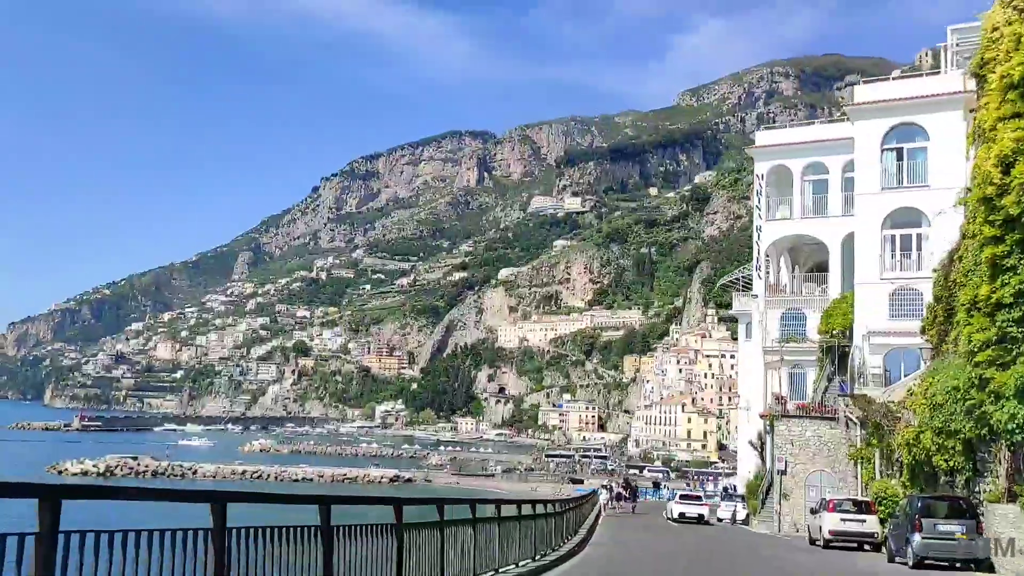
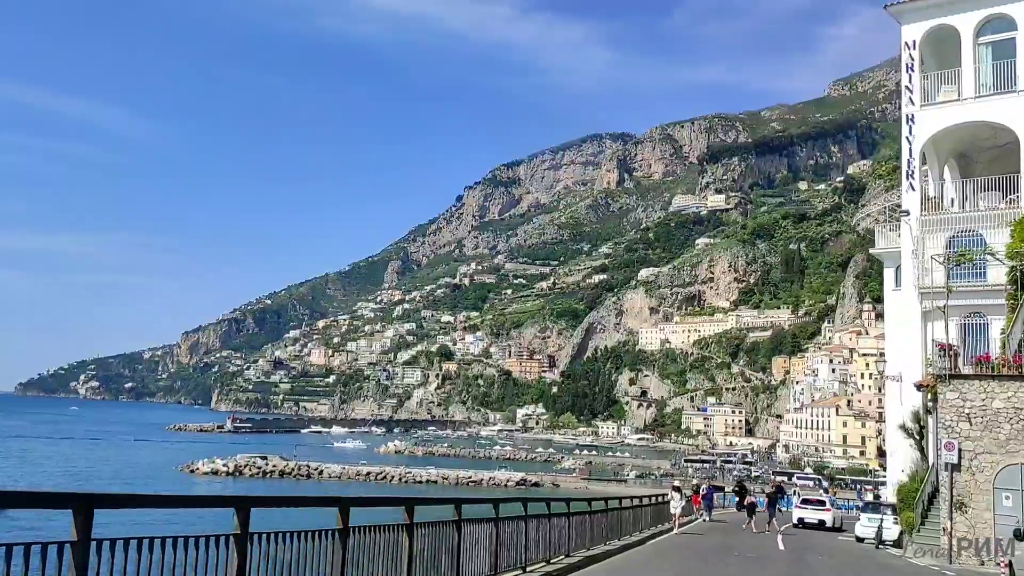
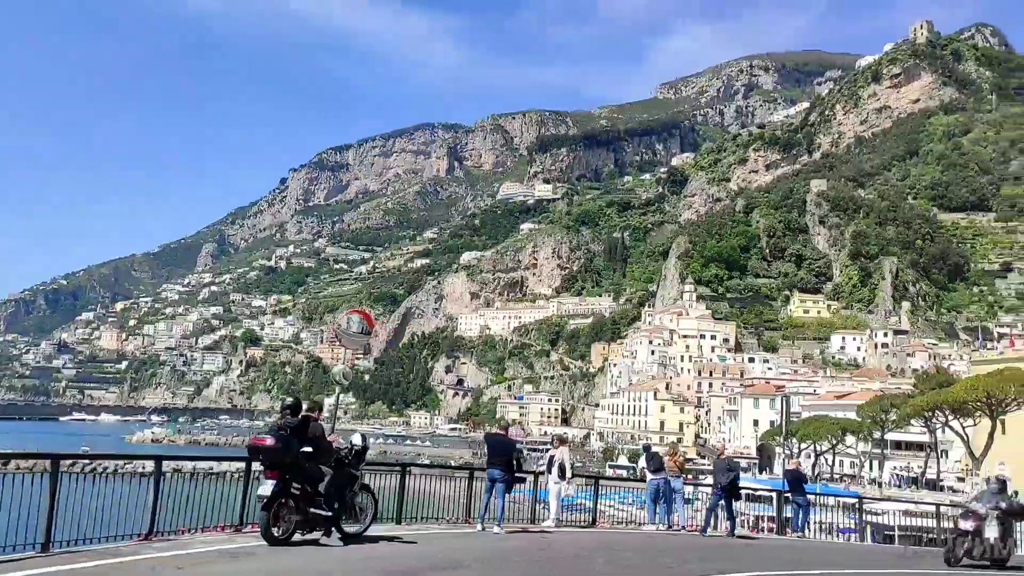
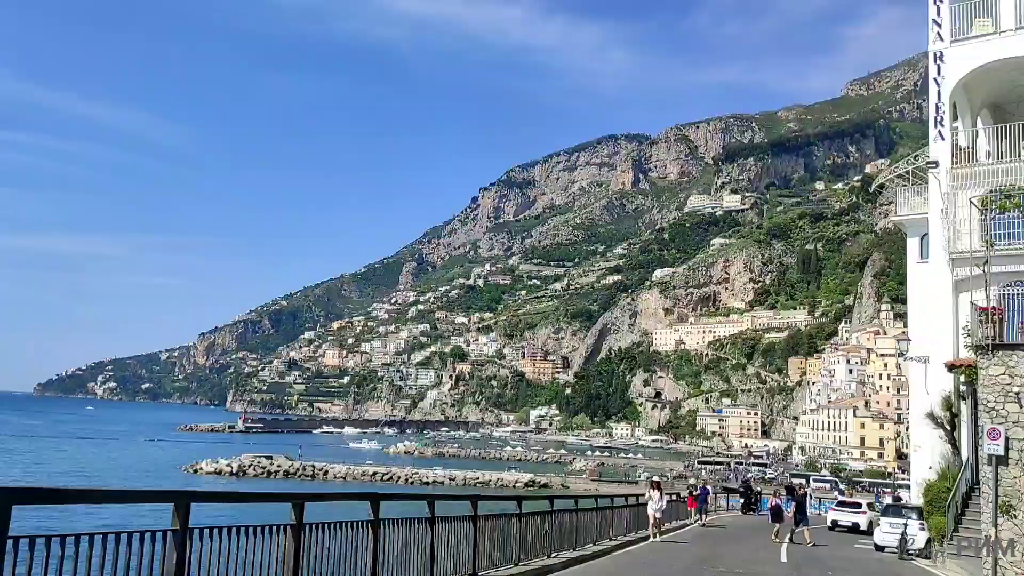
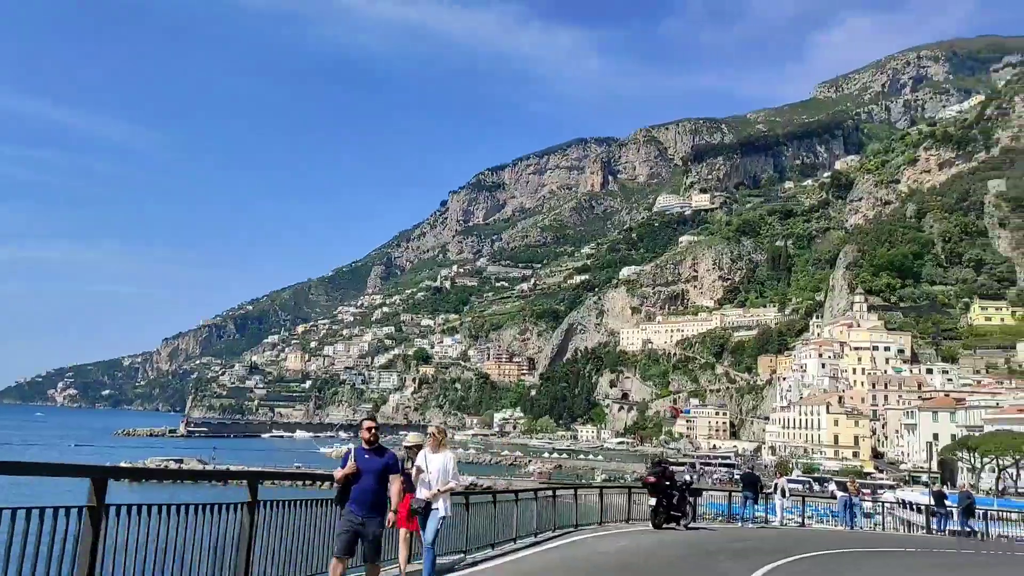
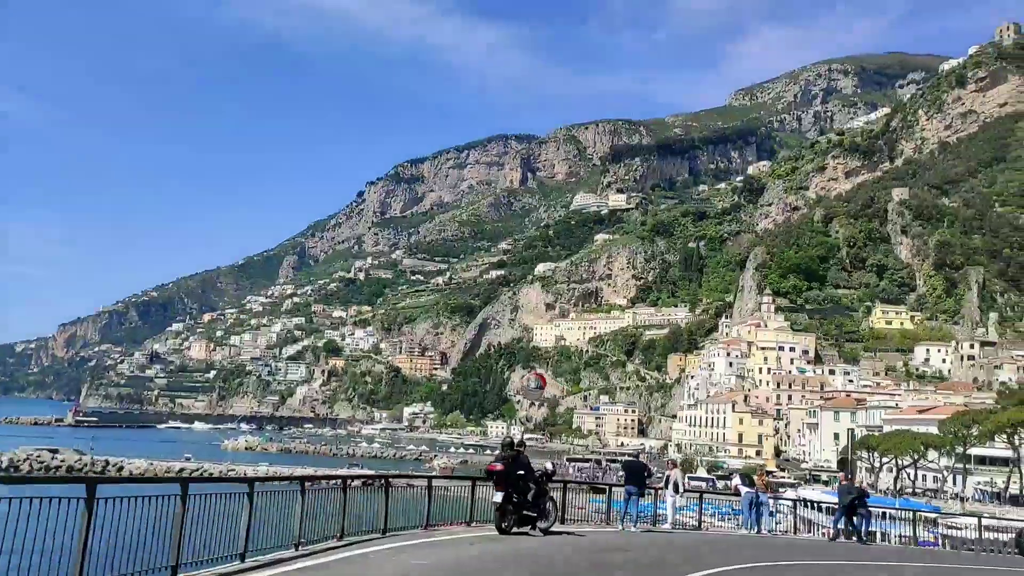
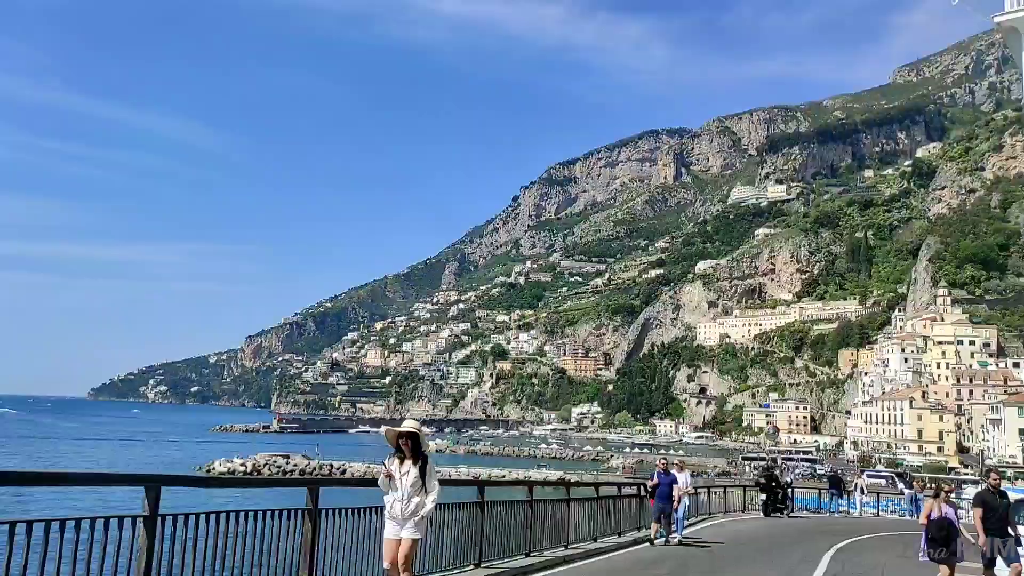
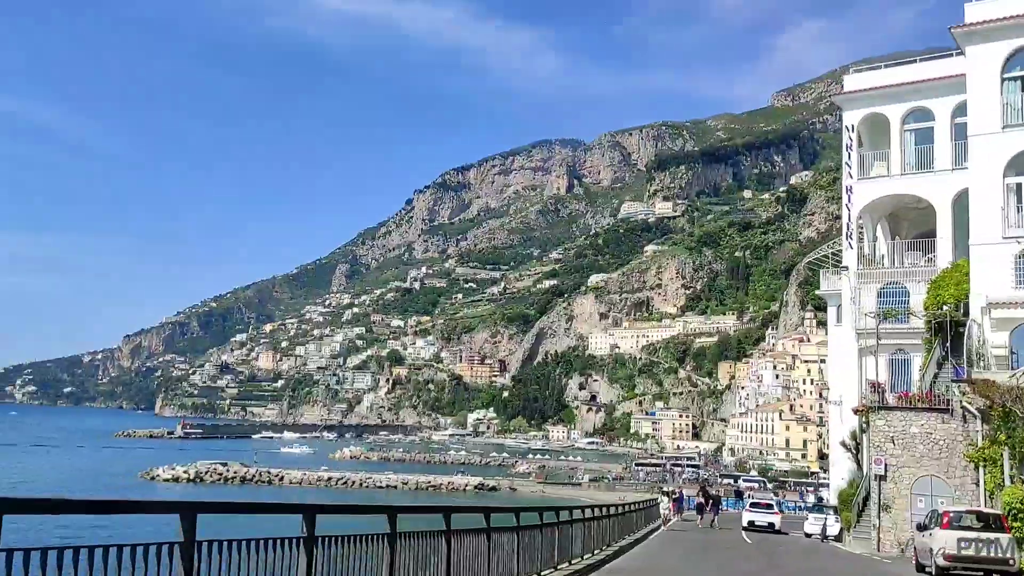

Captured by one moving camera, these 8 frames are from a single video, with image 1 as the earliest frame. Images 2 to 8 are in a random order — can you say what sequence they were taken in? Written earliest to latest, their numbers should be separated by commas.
8, 2, 4, 7, 5, 6, 3
